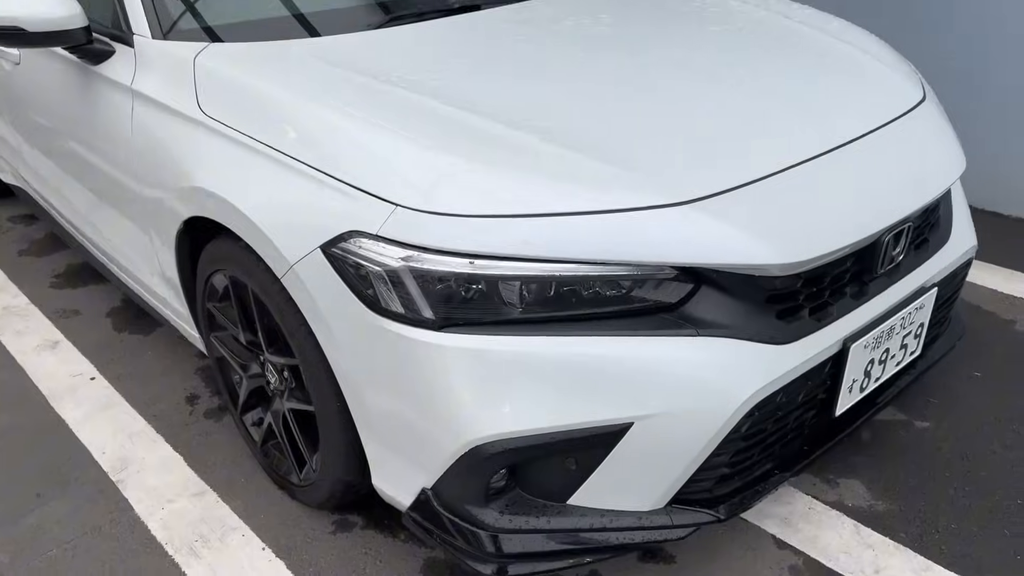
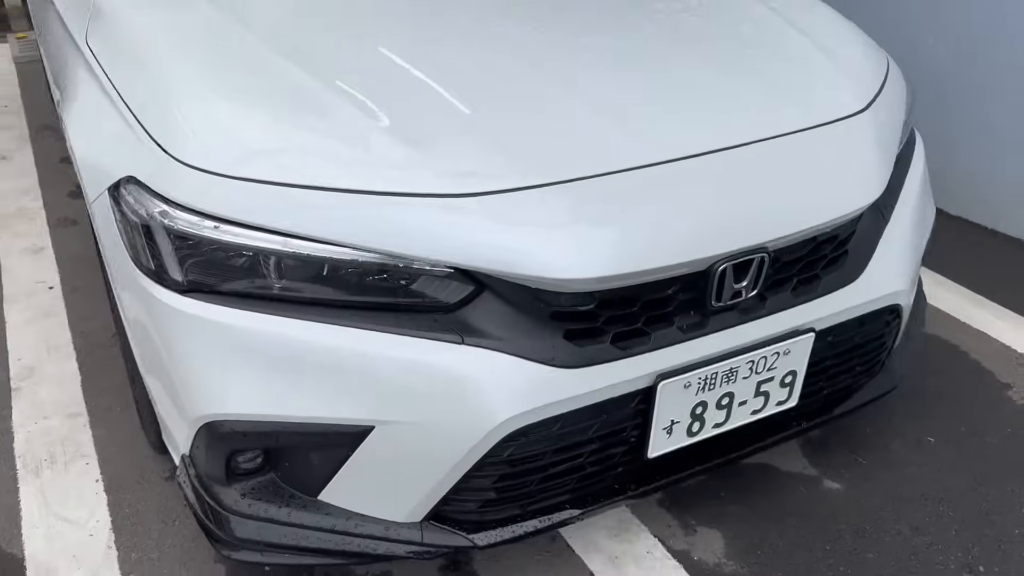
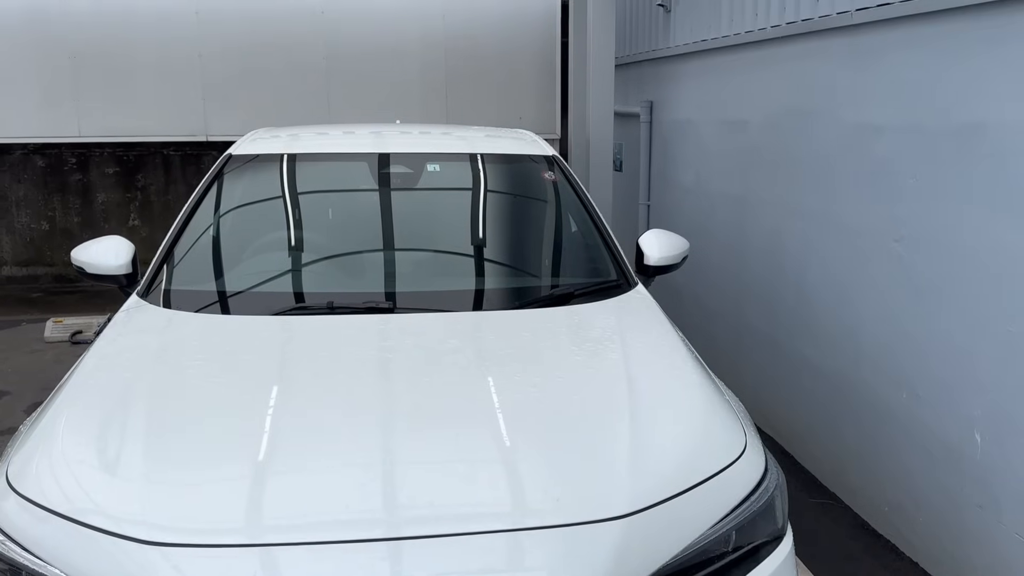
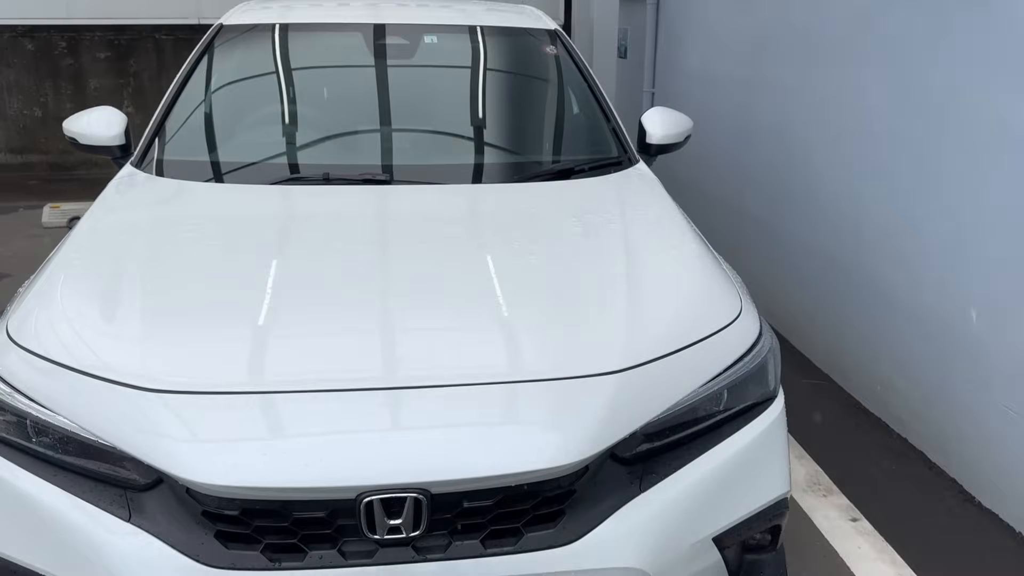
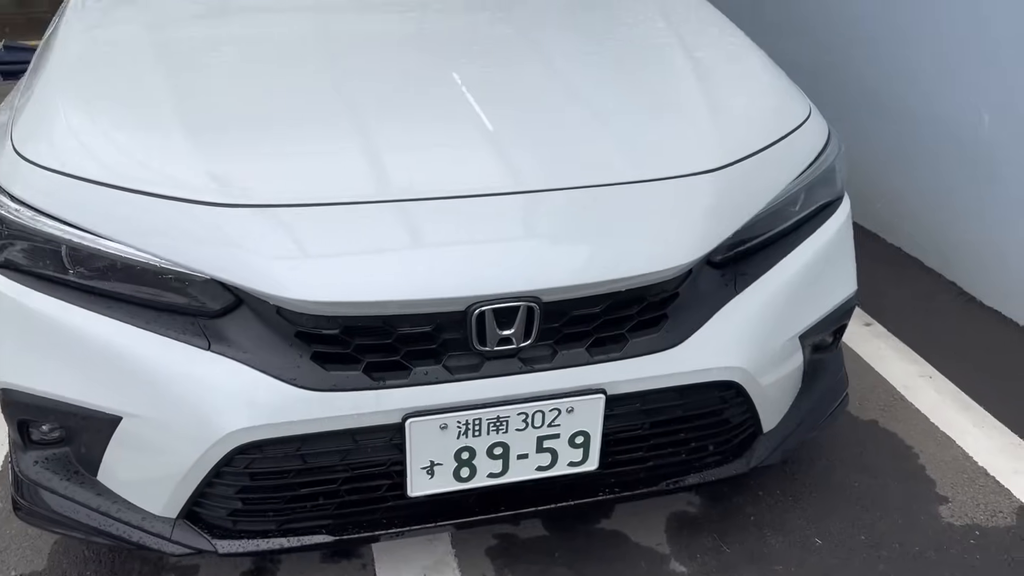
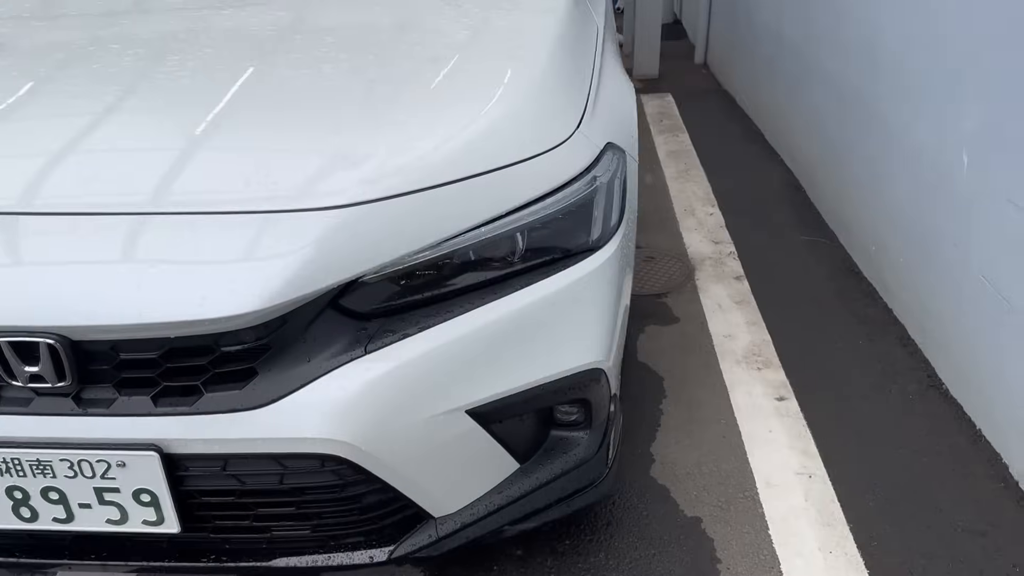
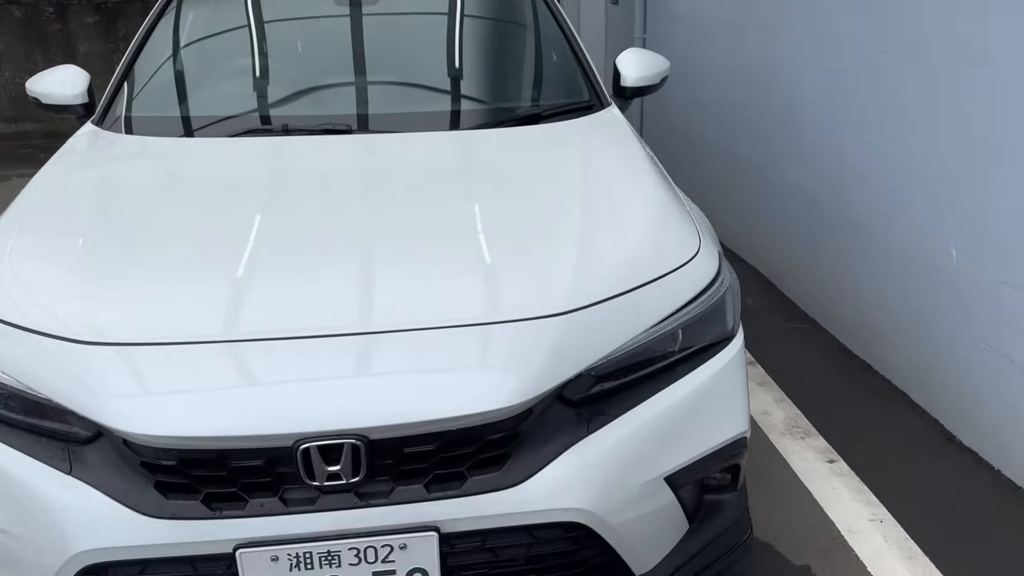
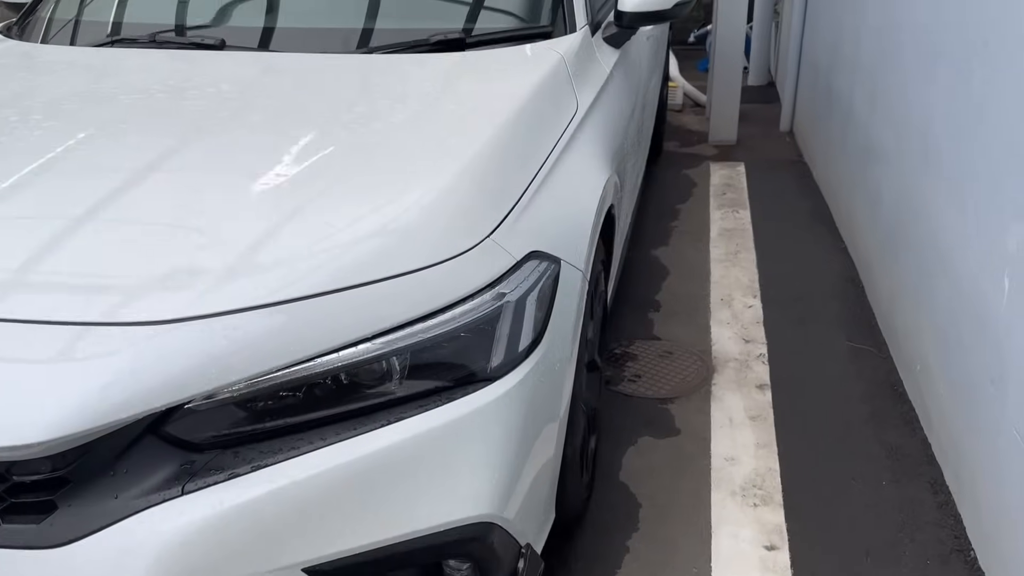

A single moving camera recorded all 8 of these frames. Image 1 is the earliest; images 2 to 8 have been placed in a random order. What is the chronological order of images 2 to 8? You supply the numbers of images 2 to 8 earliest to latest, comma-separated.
2, 5, 4, 3, 7, 6, 8
